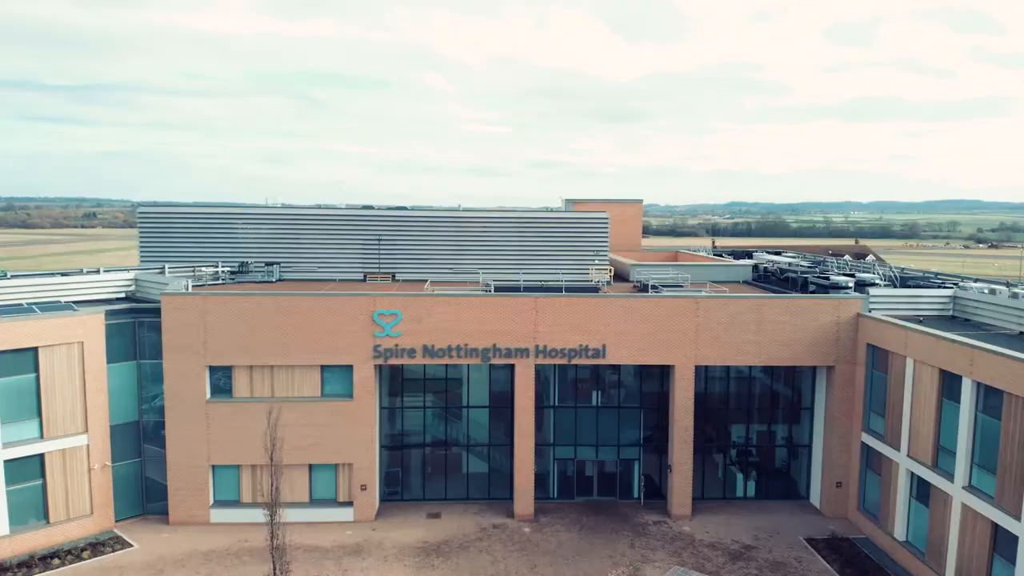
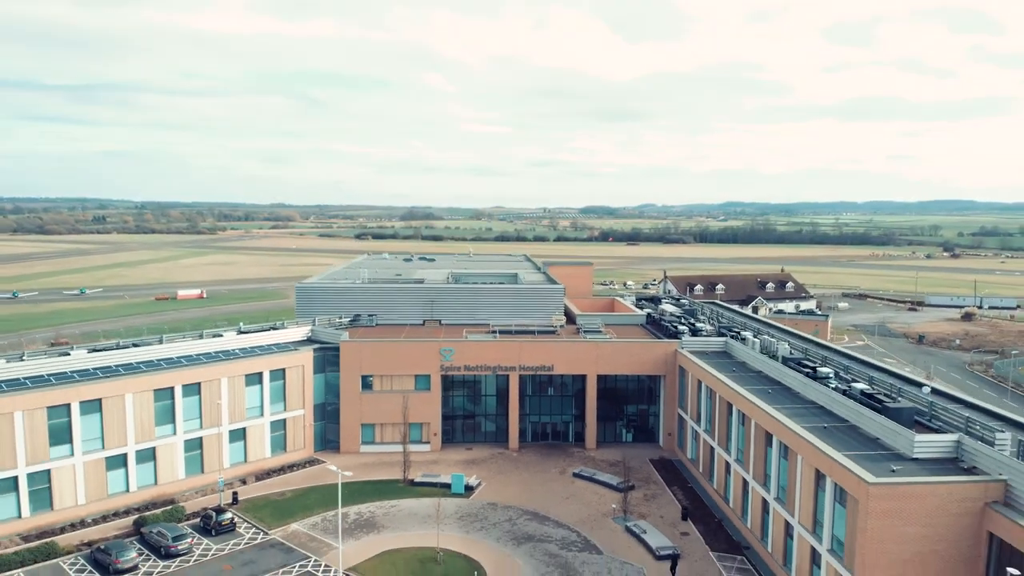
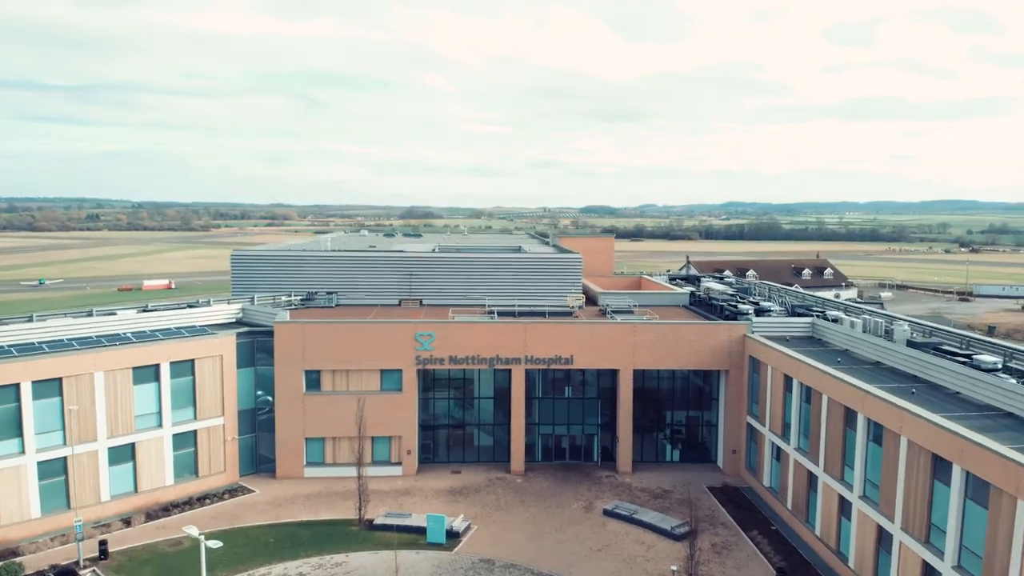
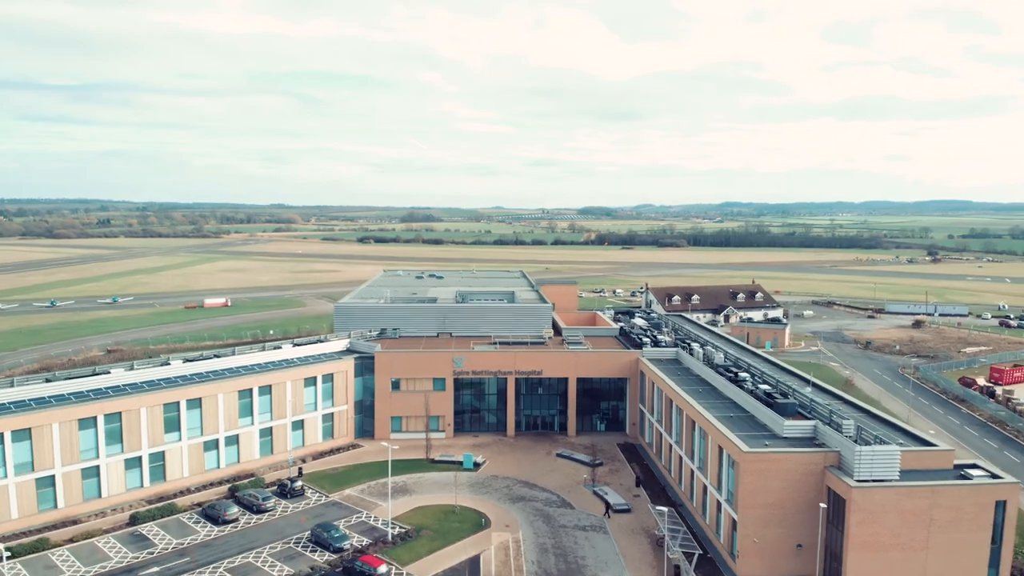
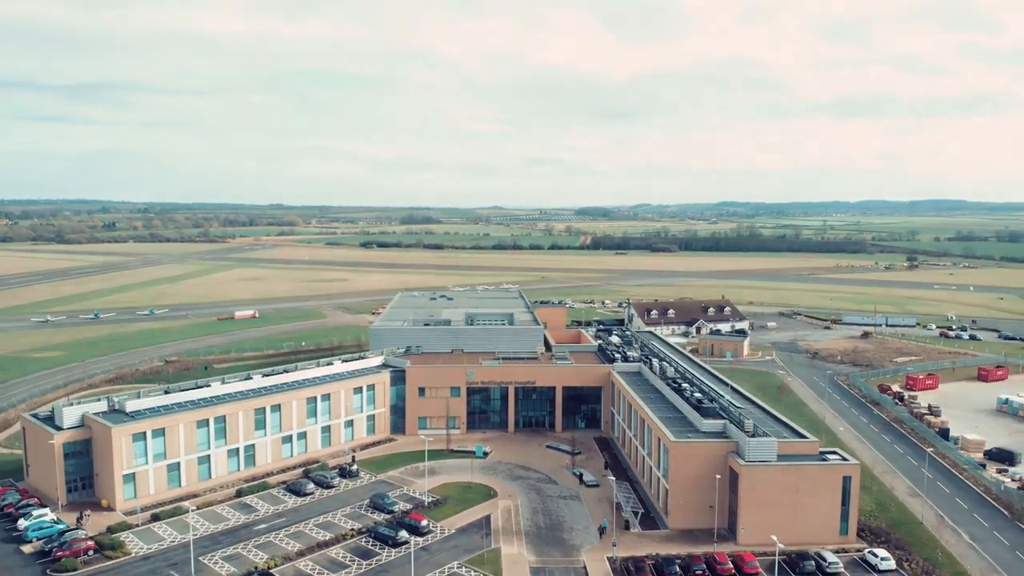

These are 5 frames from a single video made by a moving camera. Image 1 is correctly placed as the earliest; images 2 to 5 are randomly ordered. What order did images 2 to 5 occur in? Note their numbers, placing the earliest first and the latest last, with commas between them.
3, 2, 4, 5
